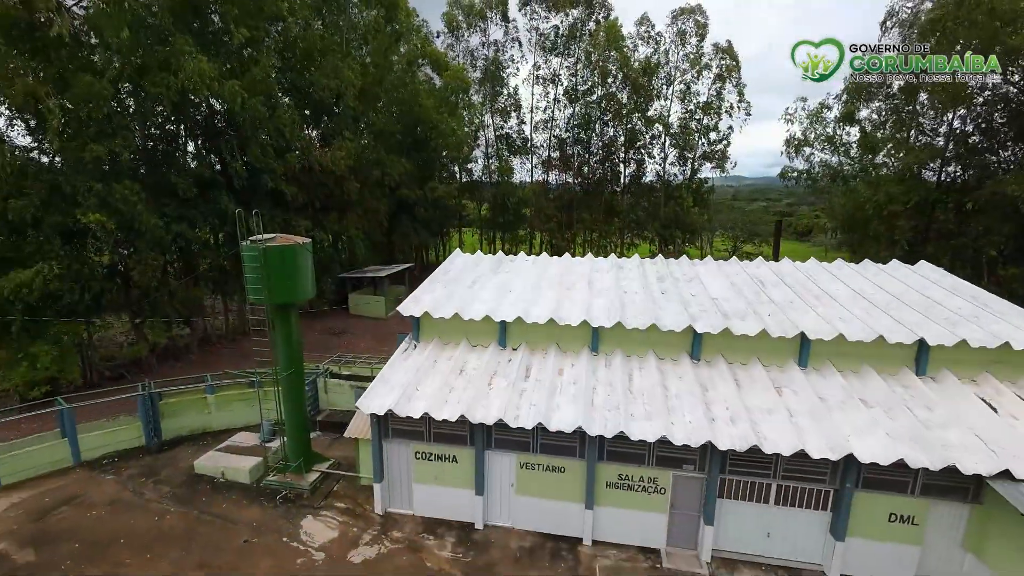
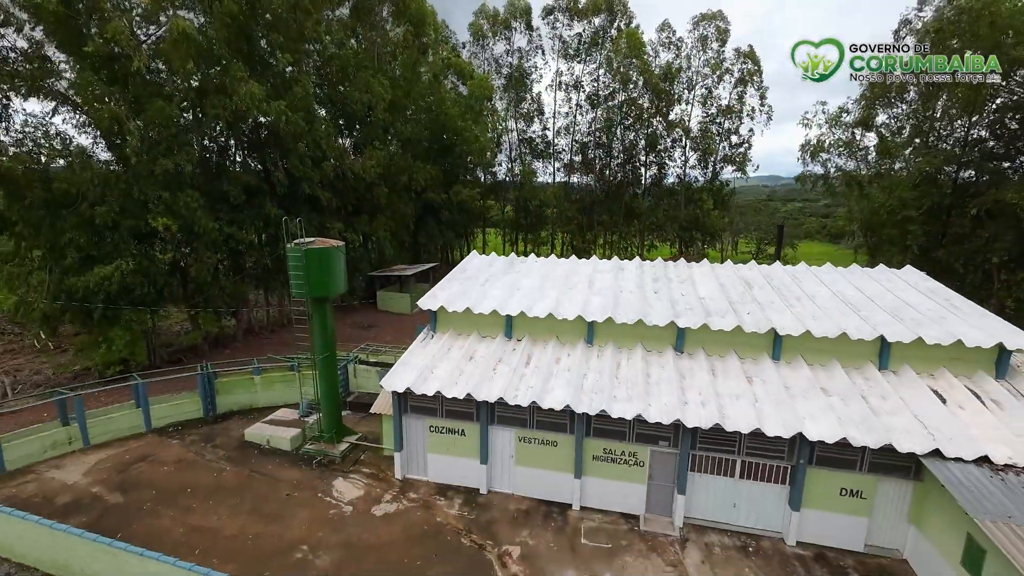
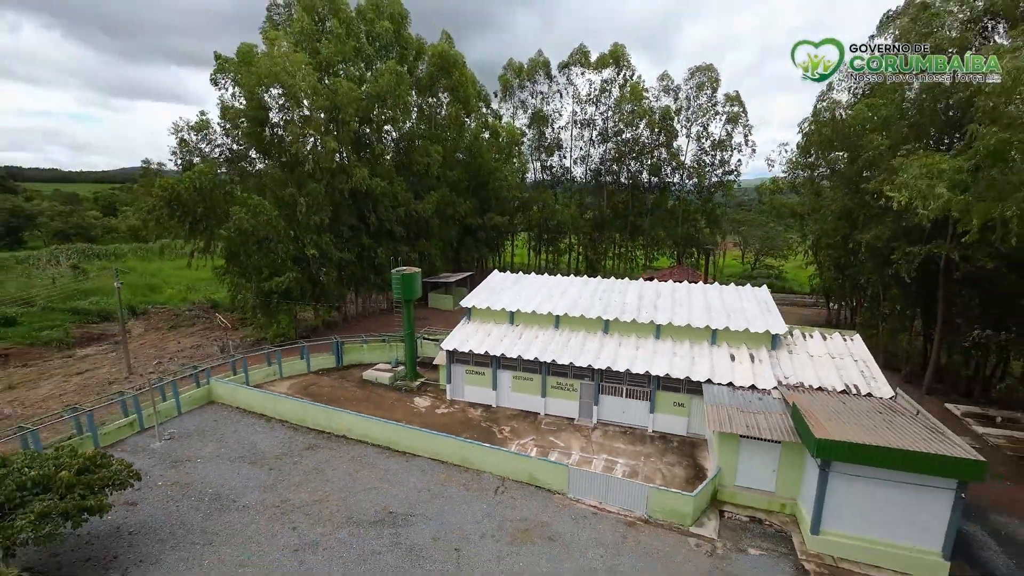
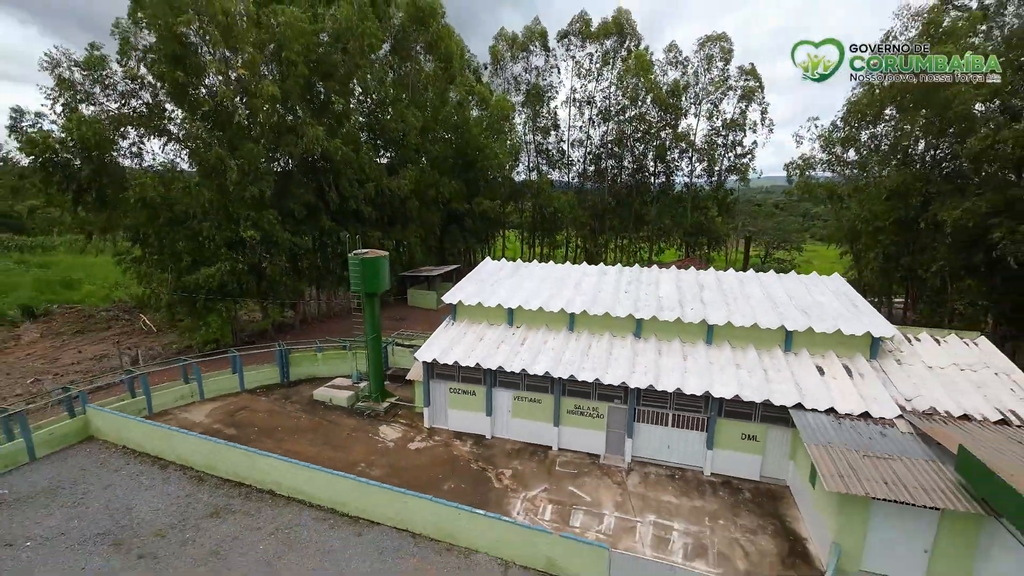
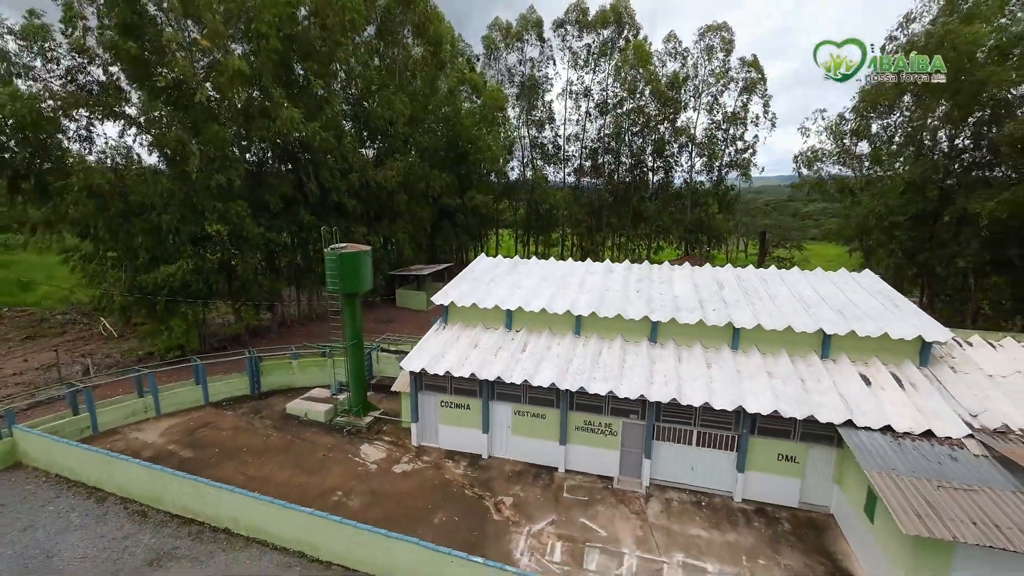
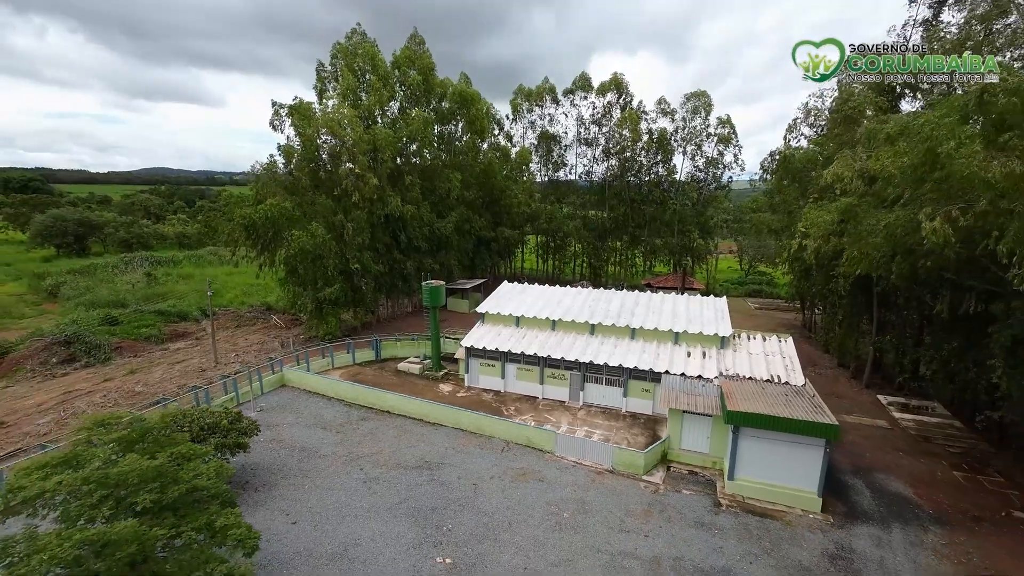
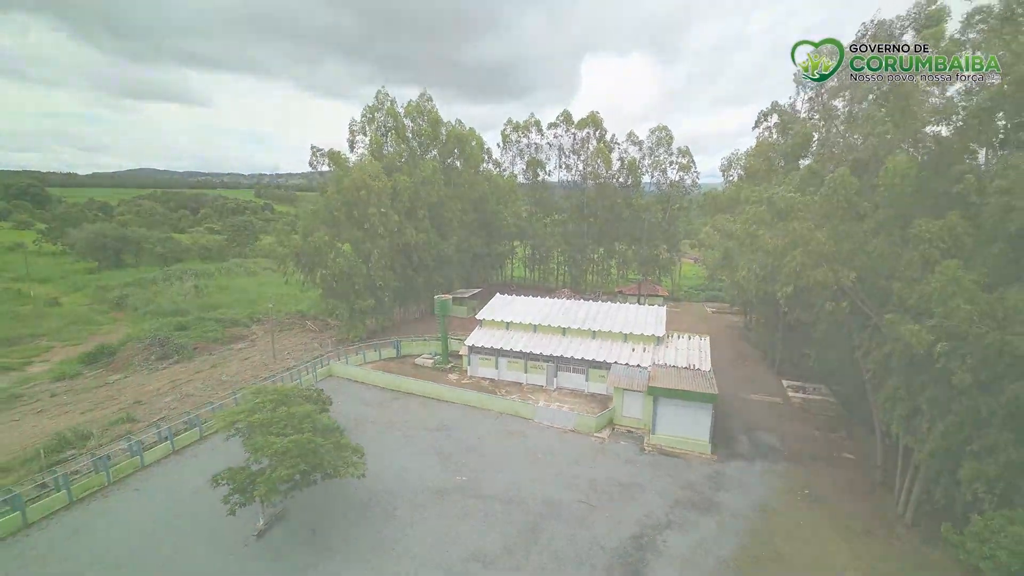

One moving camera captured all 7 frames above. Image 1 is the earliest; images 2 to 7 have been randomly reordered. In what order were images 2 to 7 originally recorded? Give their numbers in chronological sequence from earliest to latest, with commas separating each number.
2, 5, 4, 3, 6, 7
